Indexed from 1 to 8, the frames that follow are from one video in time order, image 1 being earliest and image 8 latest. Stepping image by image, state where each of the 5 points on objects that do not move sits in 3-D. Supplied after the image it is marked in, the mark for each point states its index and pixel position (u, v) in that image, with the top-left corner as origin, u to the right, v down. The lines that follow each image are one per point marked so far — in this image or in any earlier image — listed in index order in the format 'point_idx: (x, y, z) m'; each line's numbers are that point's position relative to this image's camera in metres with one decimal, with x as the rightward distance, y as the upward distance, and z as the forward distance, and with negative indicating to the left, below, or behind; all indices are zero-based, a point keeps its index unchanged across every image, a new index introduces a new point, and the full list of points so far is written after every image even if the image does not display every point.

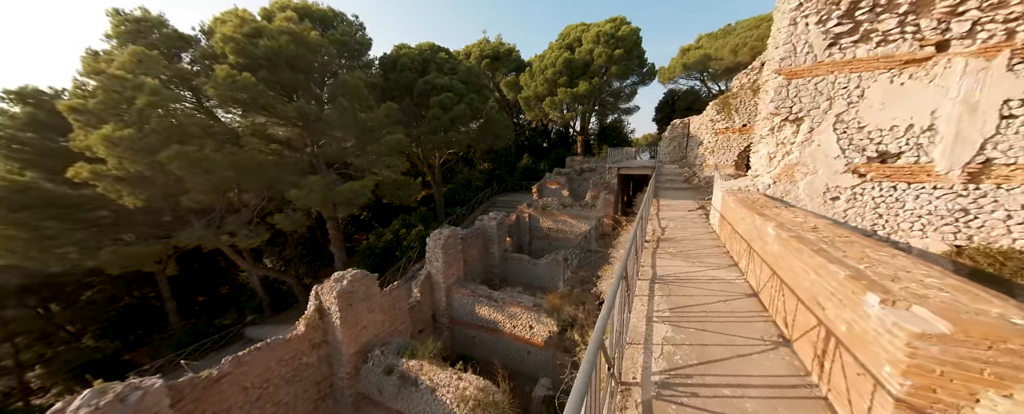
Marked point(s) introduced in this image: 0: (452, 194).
0: (-3.7, +0.9, +19.1) m
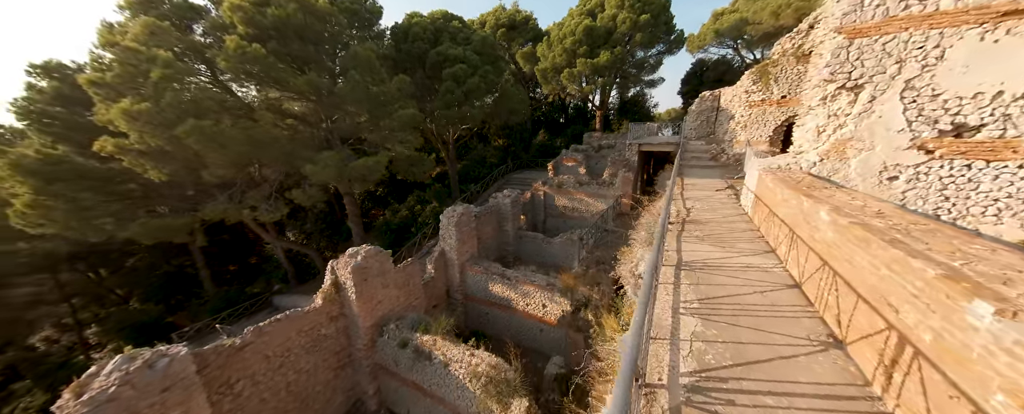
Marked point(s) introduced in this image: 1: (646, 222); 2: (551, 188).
0: (-2.7, +2.3, +18.9) m
1: (+2.5, -0.3, +5.4) m
2: (+1.8, +0.9, +13.7) m
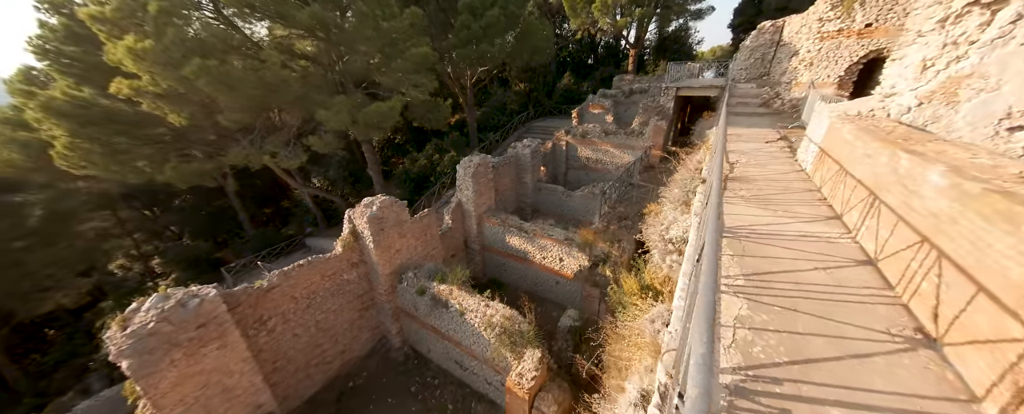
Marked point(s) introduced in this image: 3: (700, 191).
0: (-1.4, +5.4, +18.0) m
1: (+2.8, +0.5, +4.8) m
2: (+2.7, +3.0, +12.8) m
3: (+2.4, +0.2, +3.7) m
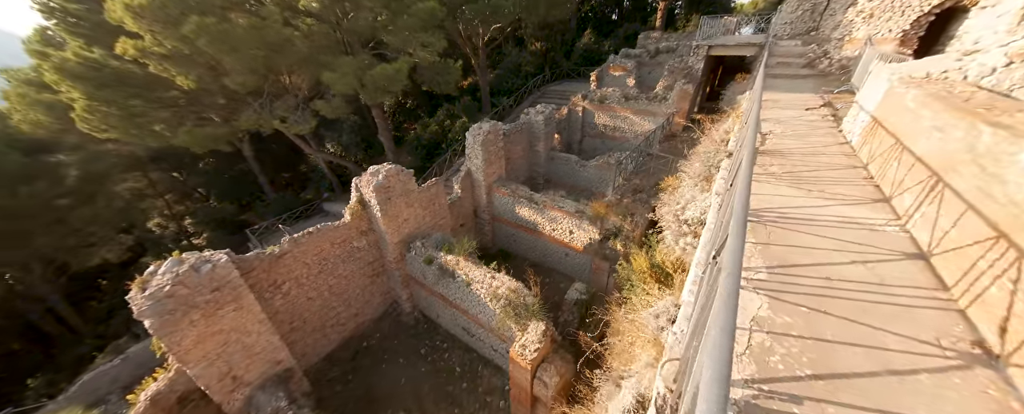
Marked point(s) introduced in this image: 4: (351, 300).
0: (-0.6, +7.3, +17.1) m
1: (+2.9, +0.9, +4.4) m
2: (+3.3, +4.3, +12.1) m
3: (+2.4, +0.5, +3.4) m
4: (-3.6, -2.1, +6.6) m
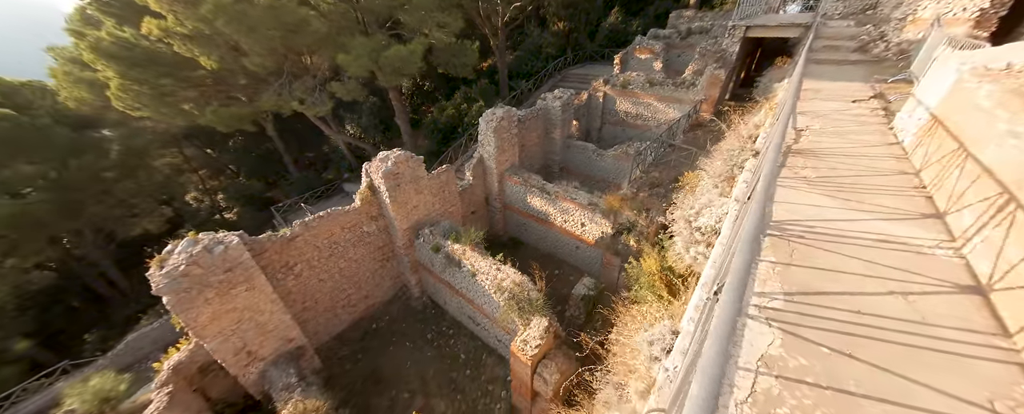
0: (+0.5, +8.1, +16.6) m
1: (+3.0, +0.9, +4.0) m
2: (+3.9, +4.6, +11.5) m
3: (+2.4, +0.4, +3.0) m
4: (-3.4, -1.7, +6.7) m
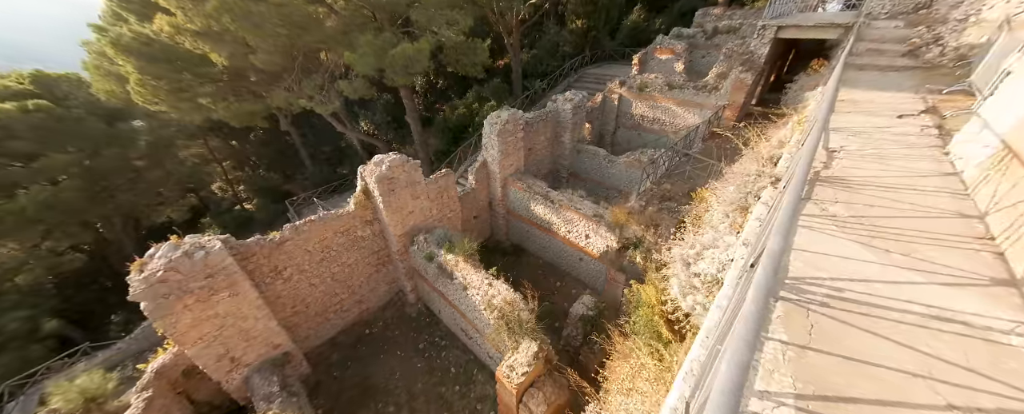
0: (+1.3, +7.9, +16.1) m
1: (+2.9, +0.5, +3.6) m
2: (+4.3, +4.3, +10.9) m
3: (+2.2, +0.1, +2.6) m
4: (-3.5, -1.8, +6.6) m
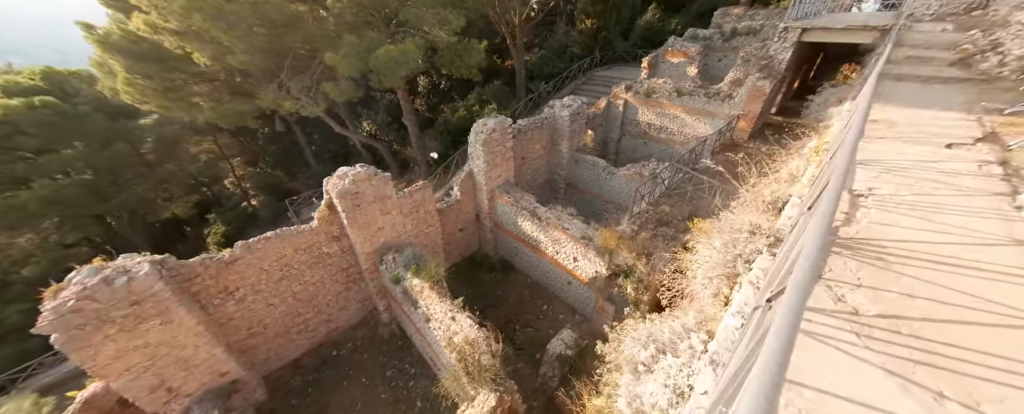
0: (+1.5, +7.5, +15.5) m
1: (+2.3, 0.0, +2.9) m
2: (+4.2, +3.8, +10.1) m
3: (+1.7, -0.4, +1.9) m
4: (-4.0, -2.1, +6.2) m
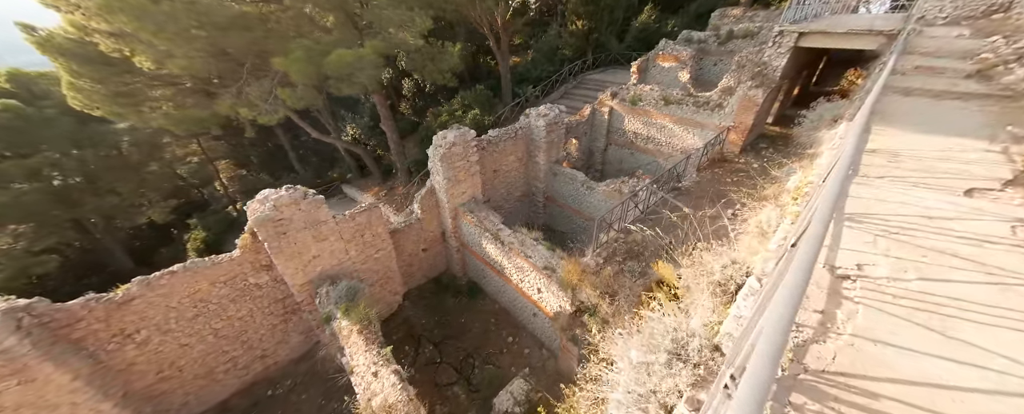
0: (+0.8, +7.0, +14.8) m
1: (+1.4, -0.5, +2.2) m
2: (+3.4, +3.3, +9.4) m
3: (+0.7, -0.9, +1.2) m
4: (-4.8, -2.5, +5.5) m
